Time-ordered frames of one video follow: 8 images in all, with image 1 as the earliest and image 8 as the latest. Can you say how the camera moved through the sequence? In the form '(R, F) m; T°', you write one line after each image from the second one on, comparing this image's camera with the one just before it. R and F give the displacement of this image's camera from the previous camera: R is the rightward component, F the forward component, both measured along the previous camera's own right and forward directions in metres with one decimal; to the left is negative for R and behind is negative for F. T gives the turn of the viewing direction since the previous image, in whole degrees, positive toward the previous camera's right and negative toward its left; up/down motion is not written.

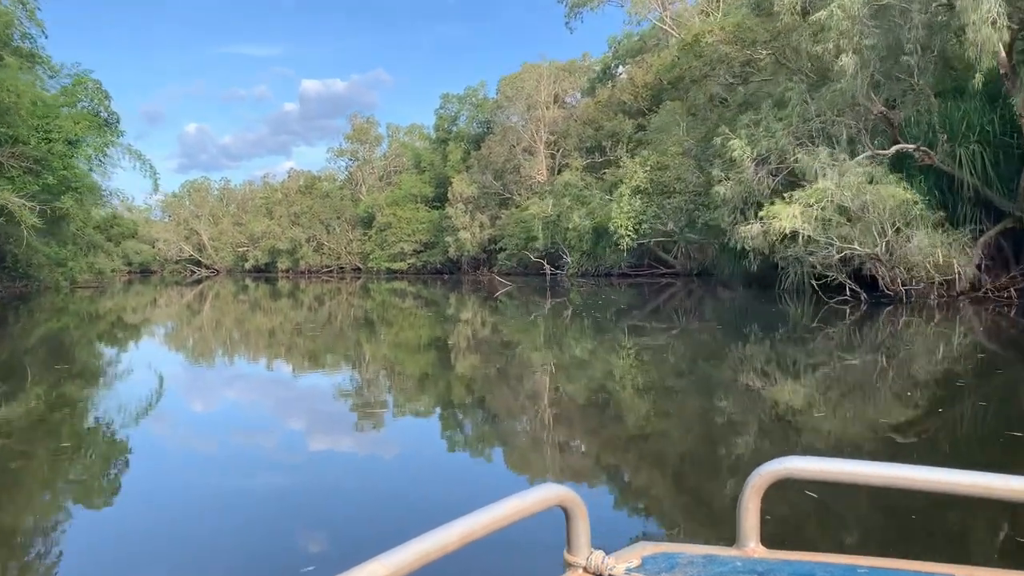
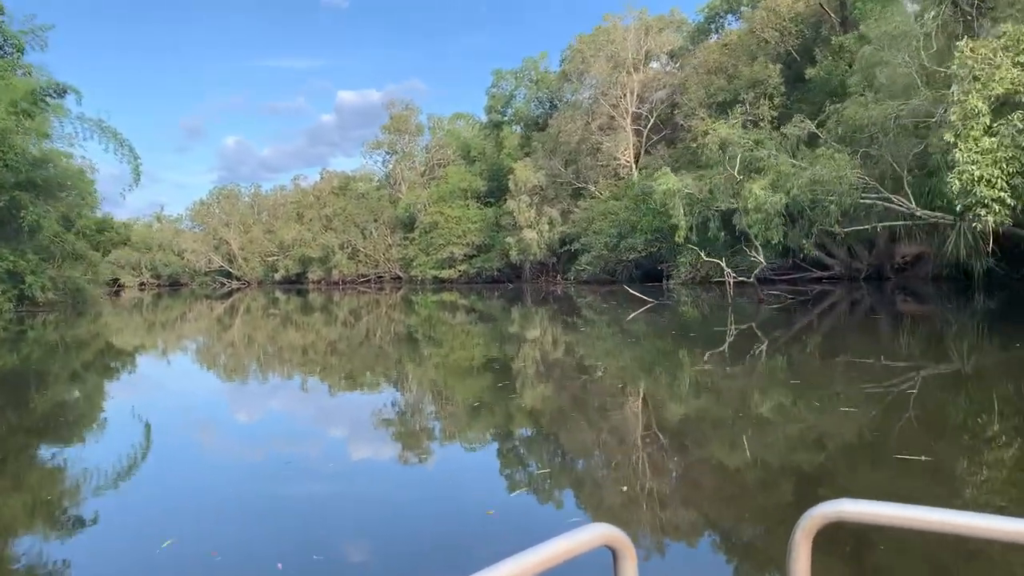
(-0.5, +2.5) m; -3°
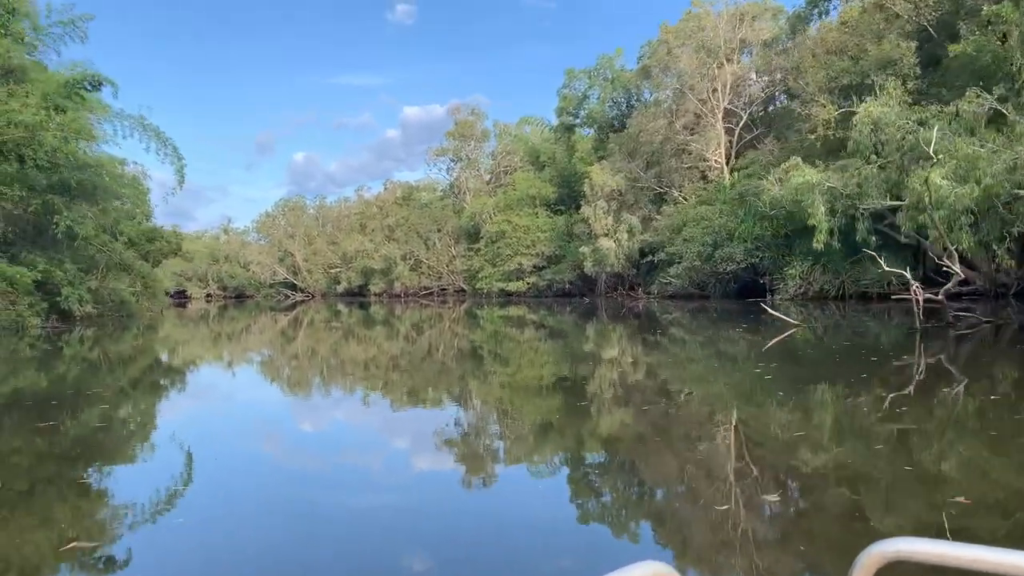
(-0.2, +0.9) m; -4°
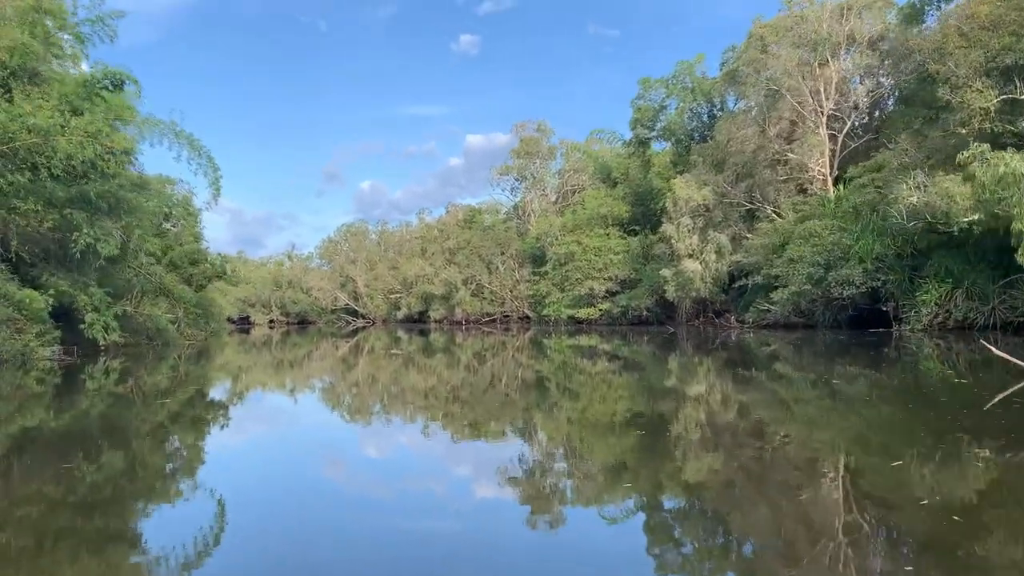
(-0.1, +0.9) m; -4°
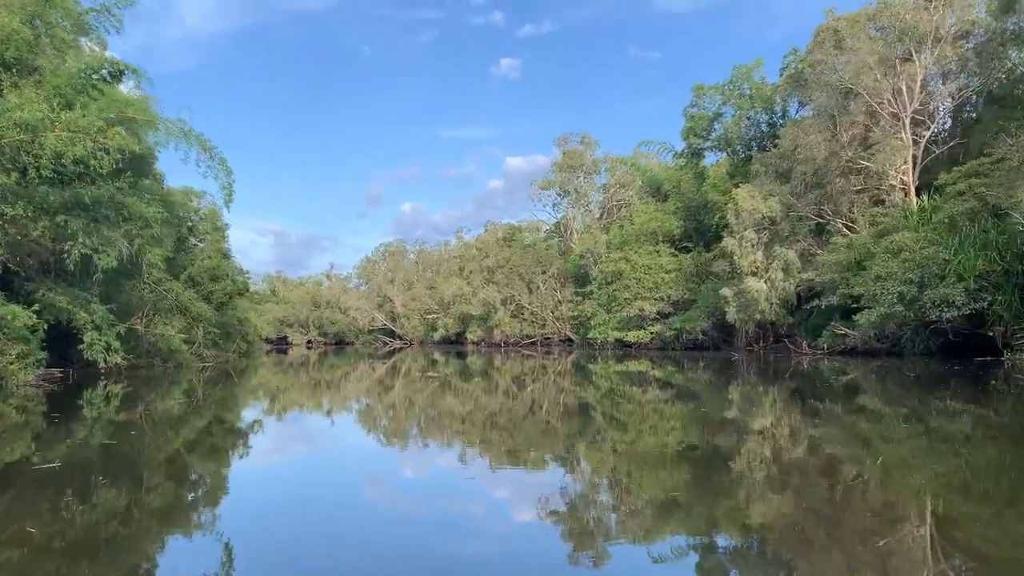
(0.0, +0.7) m; -3°
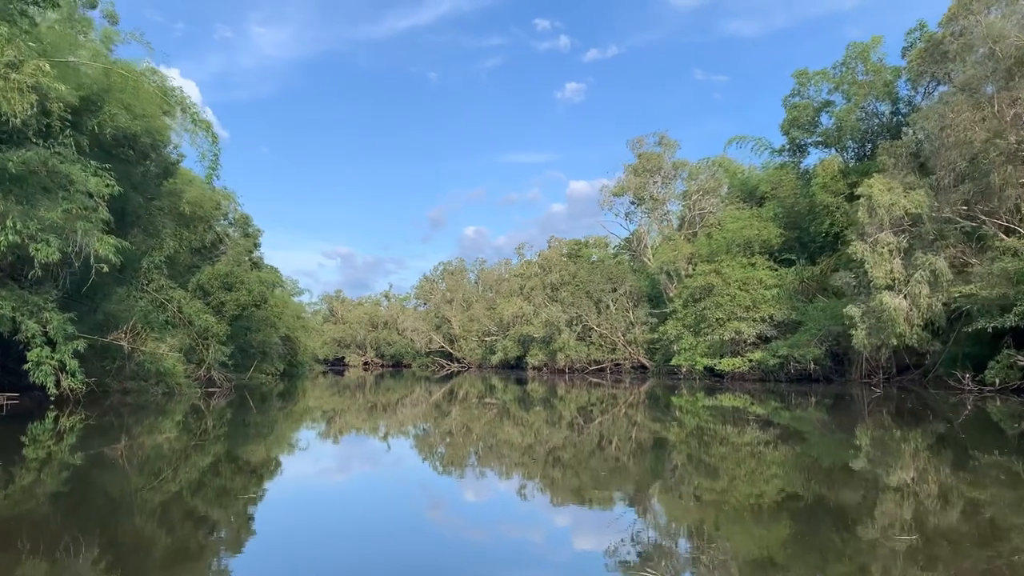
(-0.1, +1.4) m; -4°
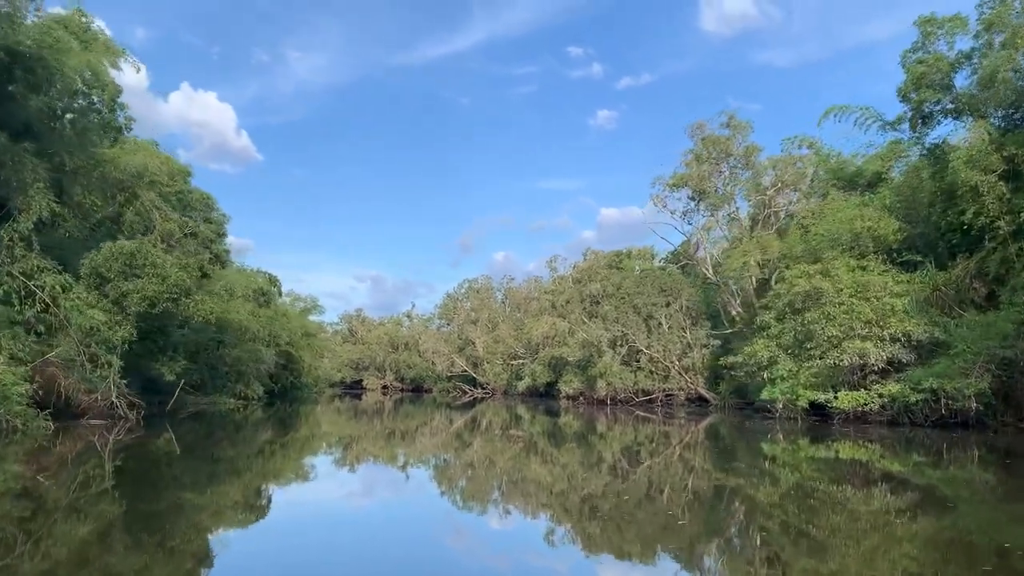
(0.0, +2.1) m; -2°
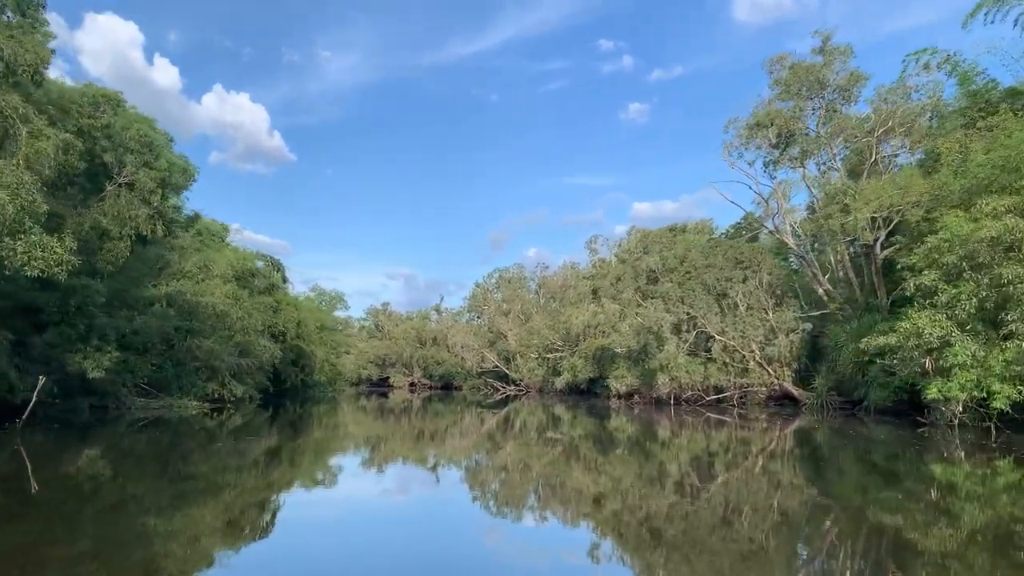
(-0.1, +1.8) m; -2°
